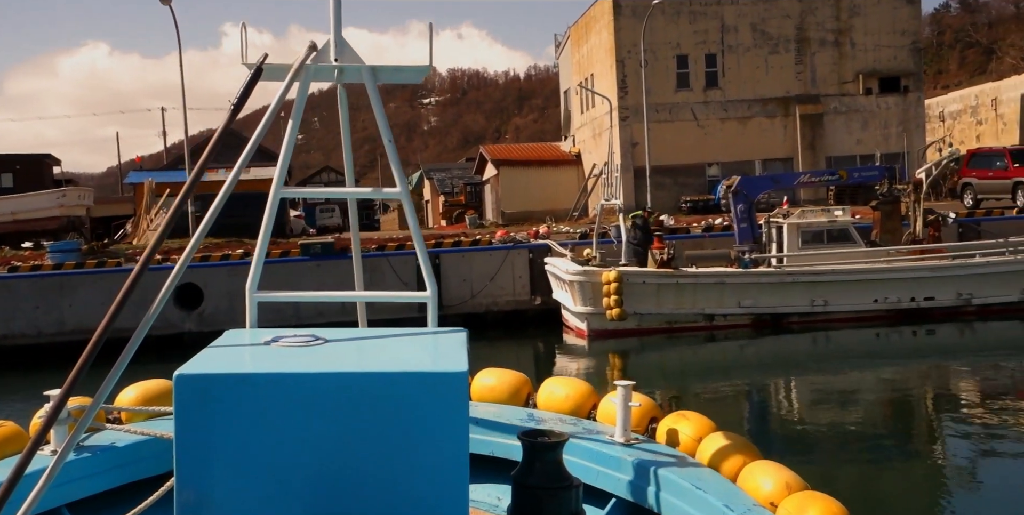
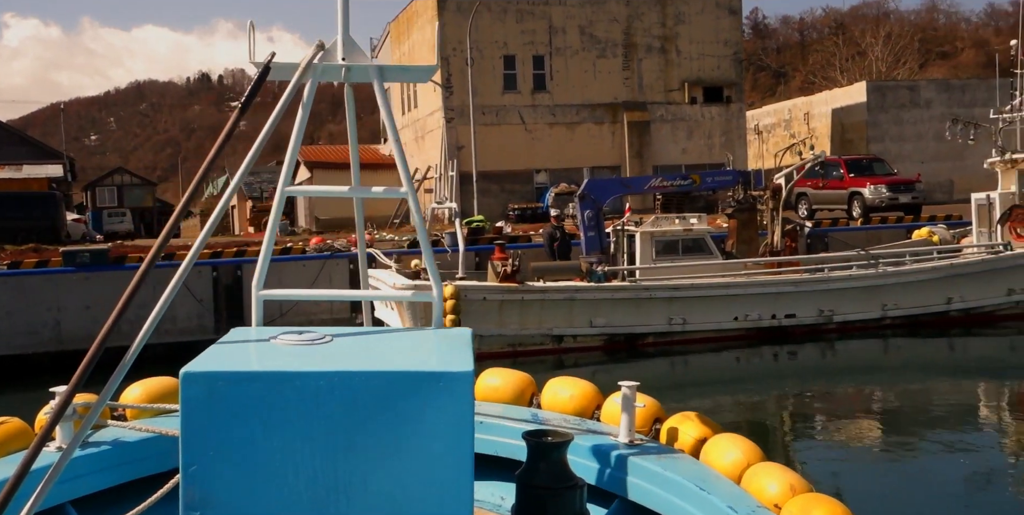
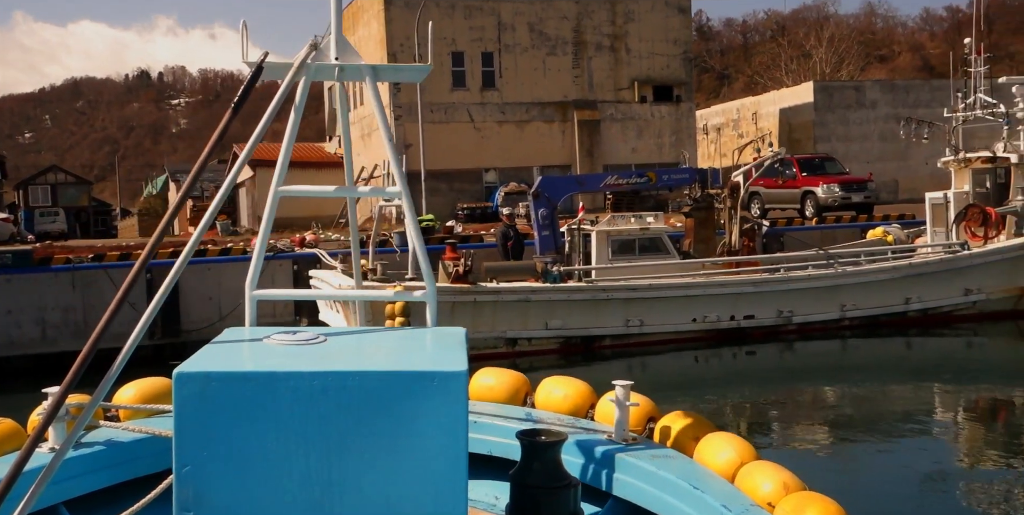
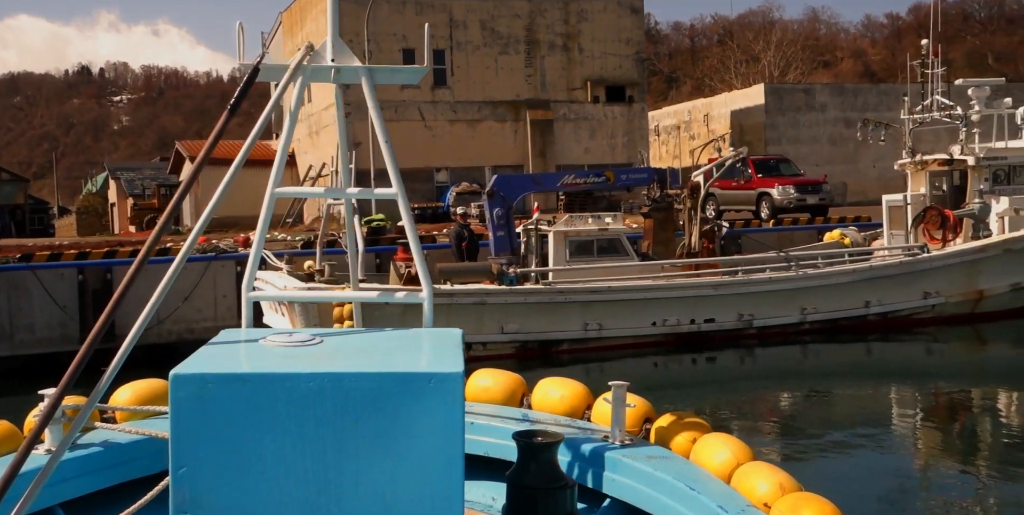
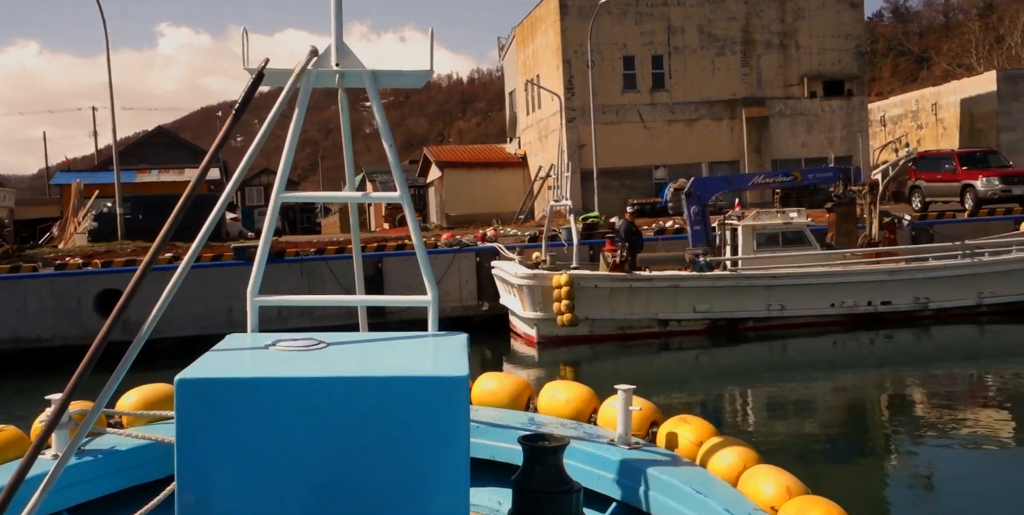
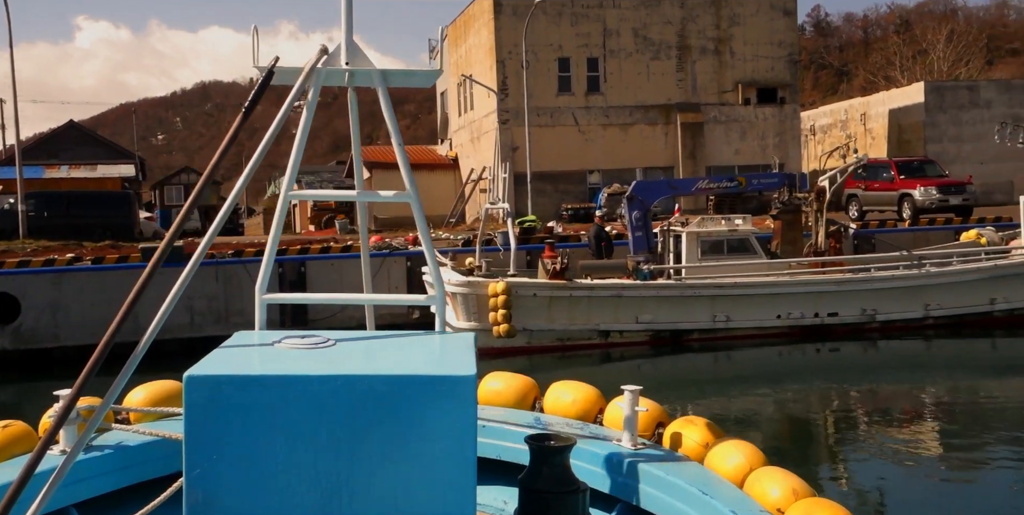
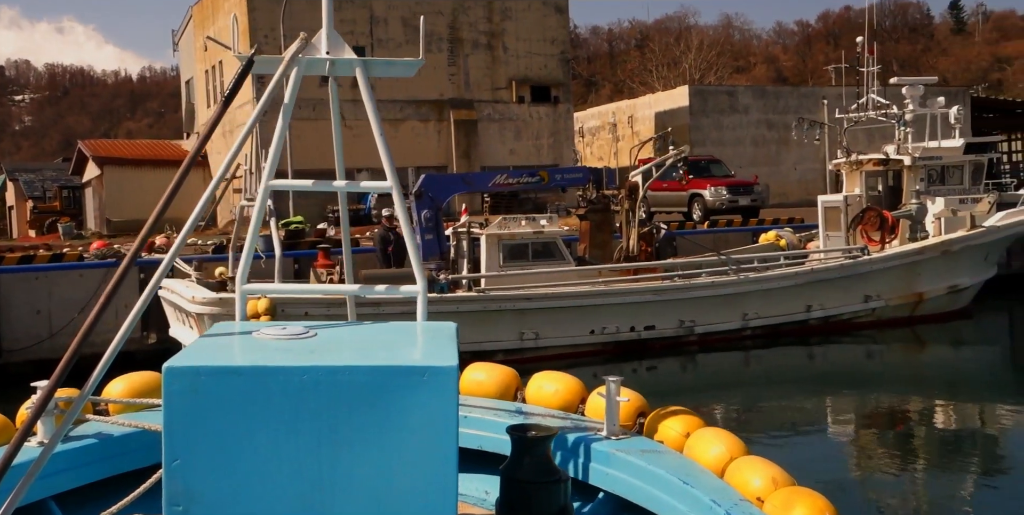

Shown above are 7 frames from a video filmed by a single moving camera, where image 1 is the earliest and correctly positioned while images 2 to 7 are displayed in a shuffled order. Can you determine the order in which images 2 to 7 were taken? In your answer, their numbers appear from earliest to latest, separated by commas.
5, 6, 2, 3, 4, 7
